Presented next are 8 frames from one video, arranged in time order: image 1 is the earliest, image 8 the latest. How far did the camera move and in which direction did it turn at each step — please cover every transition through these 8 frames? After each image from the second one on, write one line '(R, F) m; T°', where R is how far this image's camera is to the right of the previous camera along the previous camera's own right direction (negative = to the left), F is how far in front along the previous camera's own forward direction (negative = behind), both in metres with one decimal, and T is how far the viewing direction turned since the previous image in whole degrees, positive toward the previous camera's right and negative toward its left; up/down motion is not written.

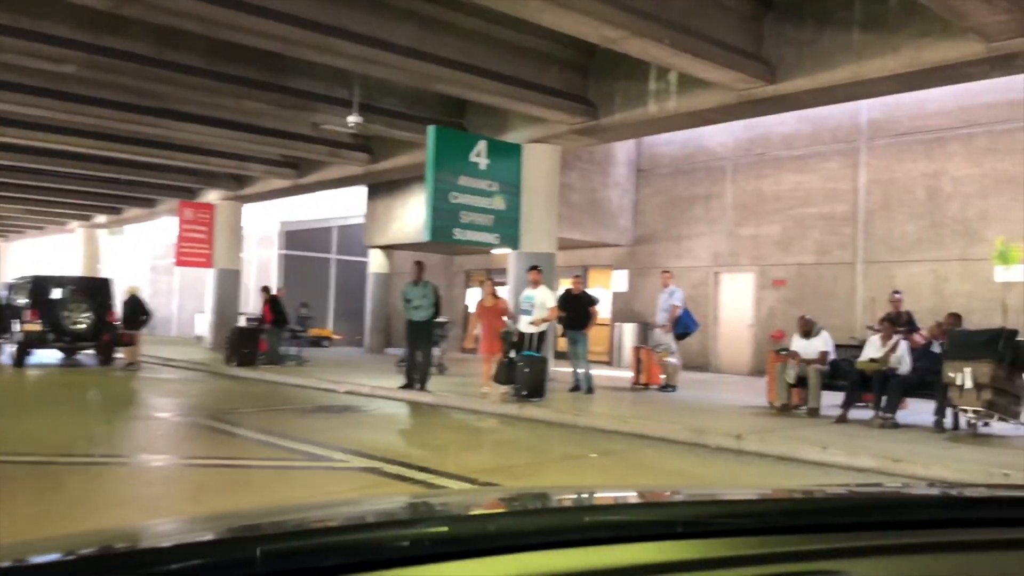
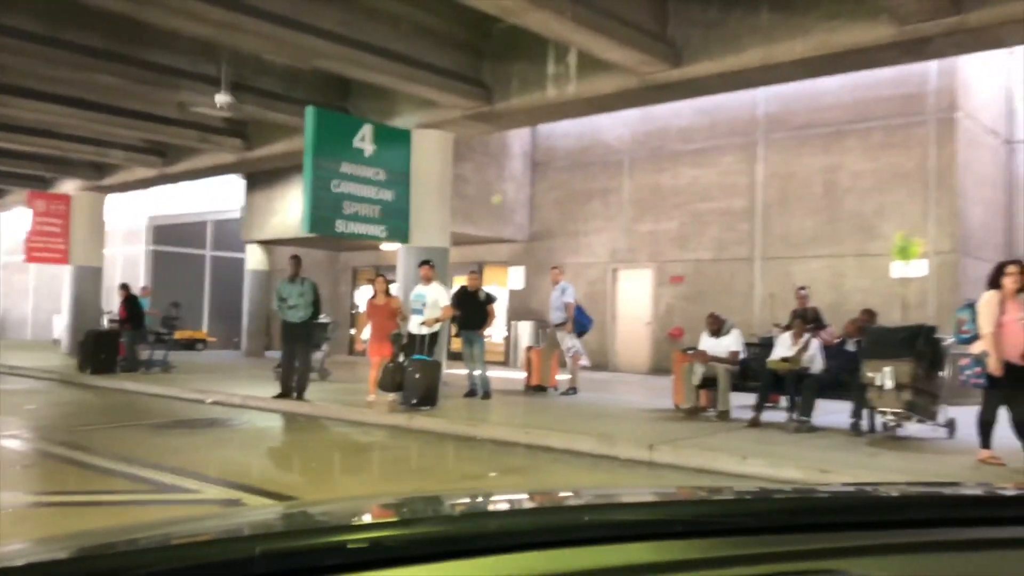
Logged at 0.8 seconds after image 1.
(+0.1, +1.0) m; +7°
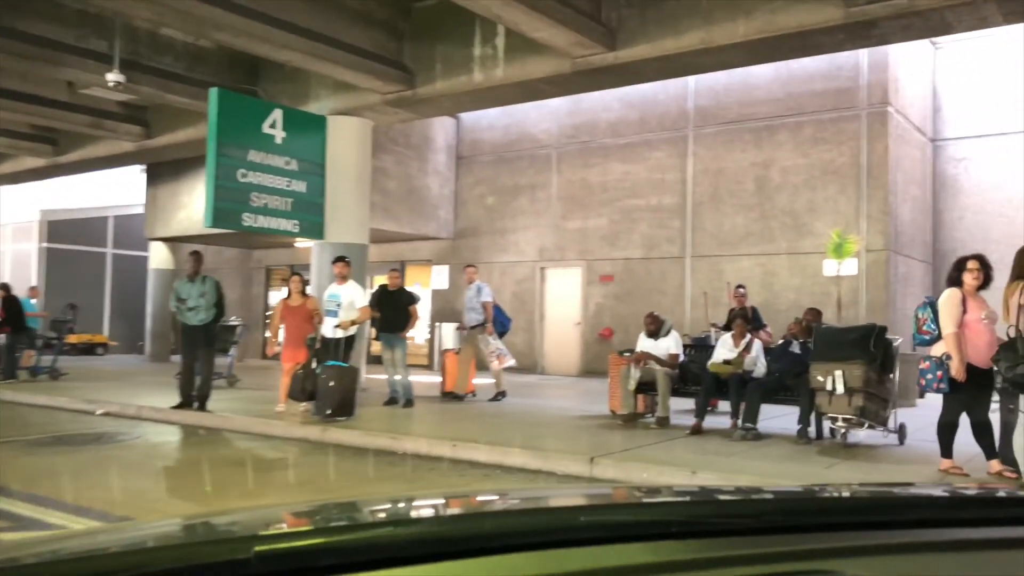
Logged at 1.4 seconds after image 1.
(0.0, +0.8) m; +5°
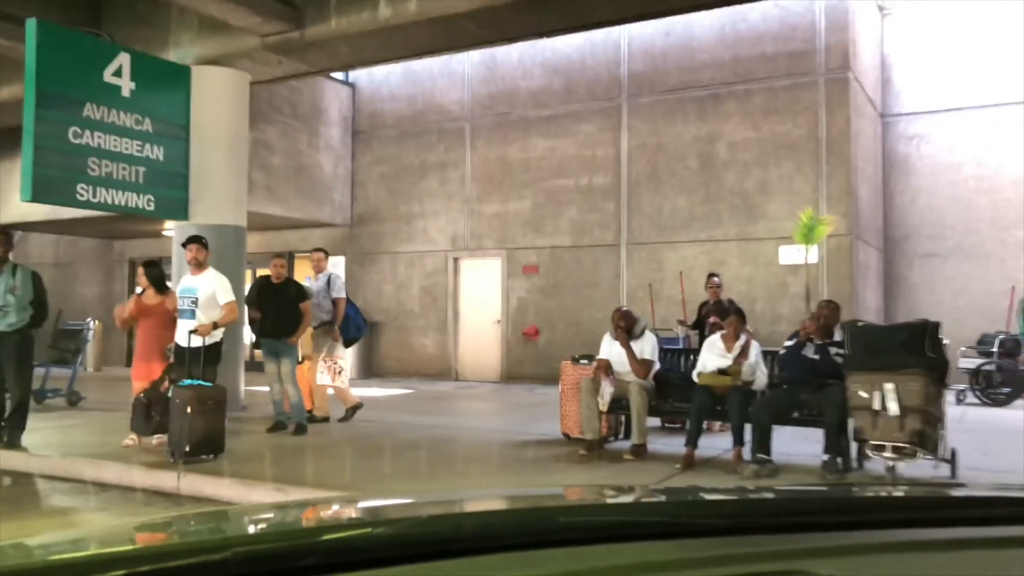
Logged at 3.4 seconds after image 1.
(-0.3, +2.2) m; +7°
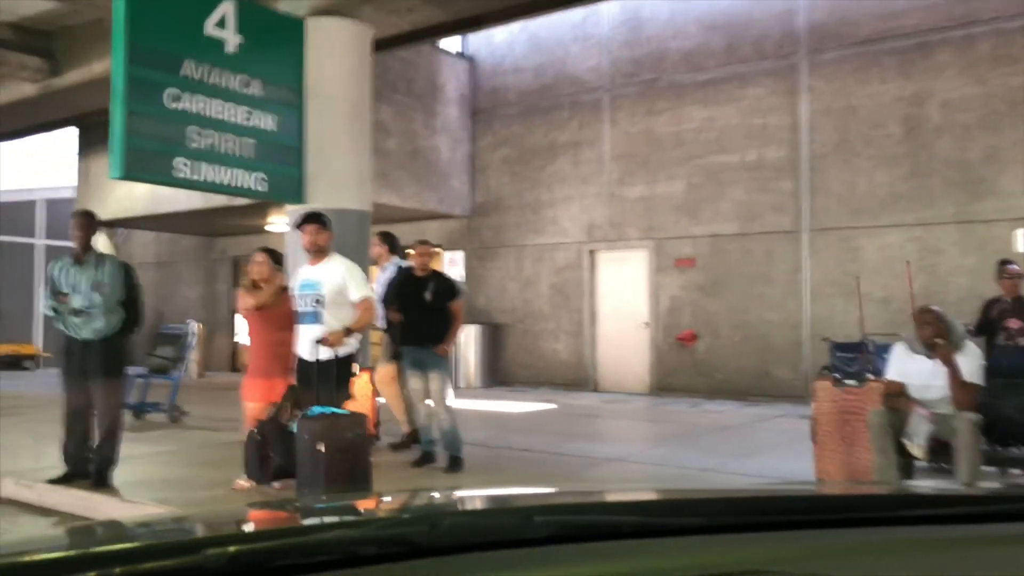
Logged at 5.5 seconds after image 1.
(-1.0, +1.9) m; -6°
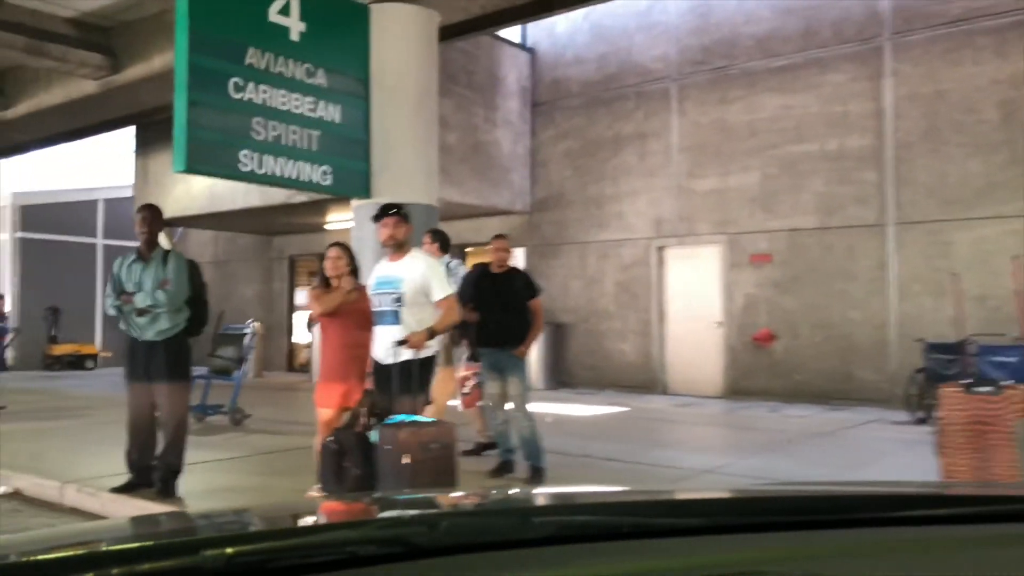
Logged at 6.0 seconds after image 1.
(-0.3, +0.4) m; -3°
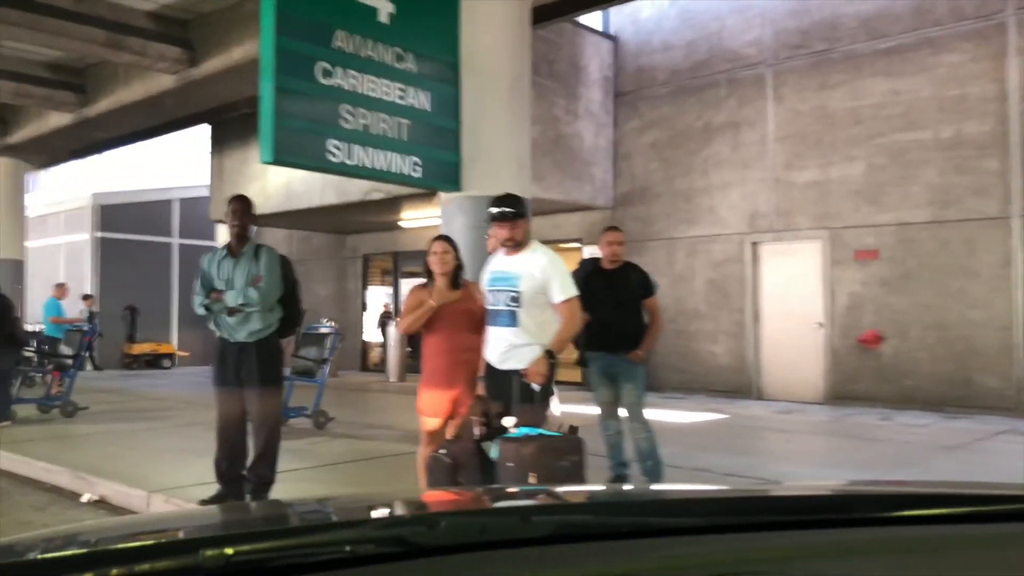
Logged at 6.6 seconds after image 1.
(-0.4, +0.5) m; -4°
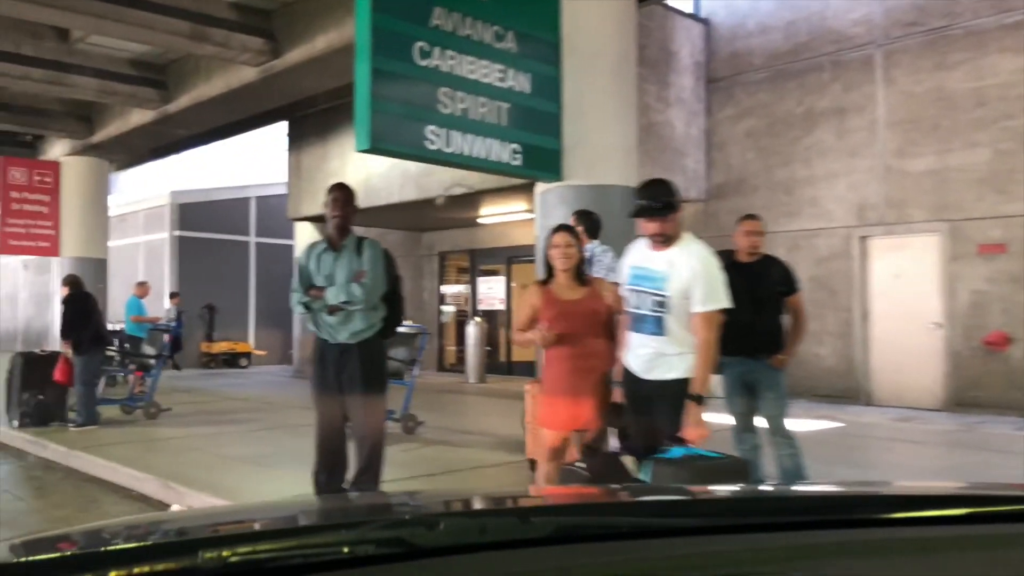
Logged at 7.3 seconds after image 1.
(-0.4, +0.5) m; -4°
